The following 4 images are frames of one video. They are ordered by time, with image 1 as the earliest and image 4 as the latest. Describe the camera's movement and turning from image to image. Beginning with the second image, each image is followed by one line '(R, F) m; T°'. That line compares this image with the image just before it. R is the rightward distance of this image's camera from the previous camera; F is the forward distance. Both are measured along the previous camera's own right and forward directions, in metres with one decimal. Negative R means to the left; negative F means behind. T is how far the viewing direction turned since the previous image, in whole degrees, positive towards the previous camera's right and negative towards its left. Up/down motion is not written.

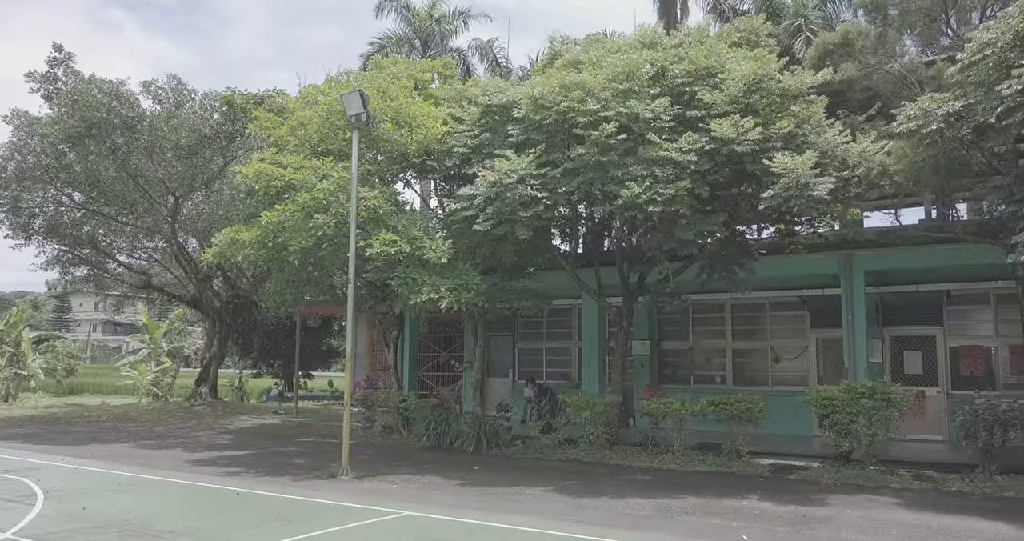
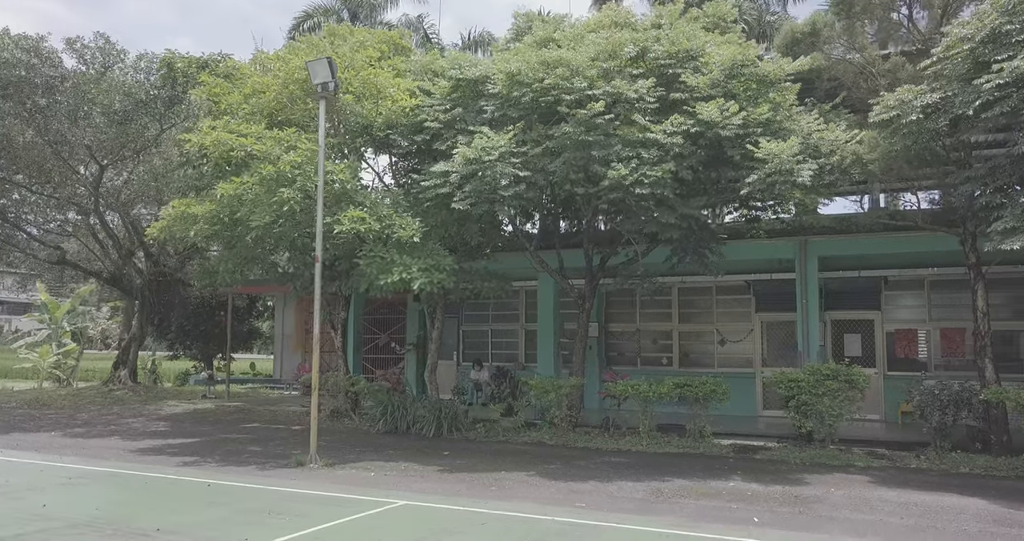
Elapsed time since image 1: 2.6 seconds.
(-1.0, +0.3) m; +7°
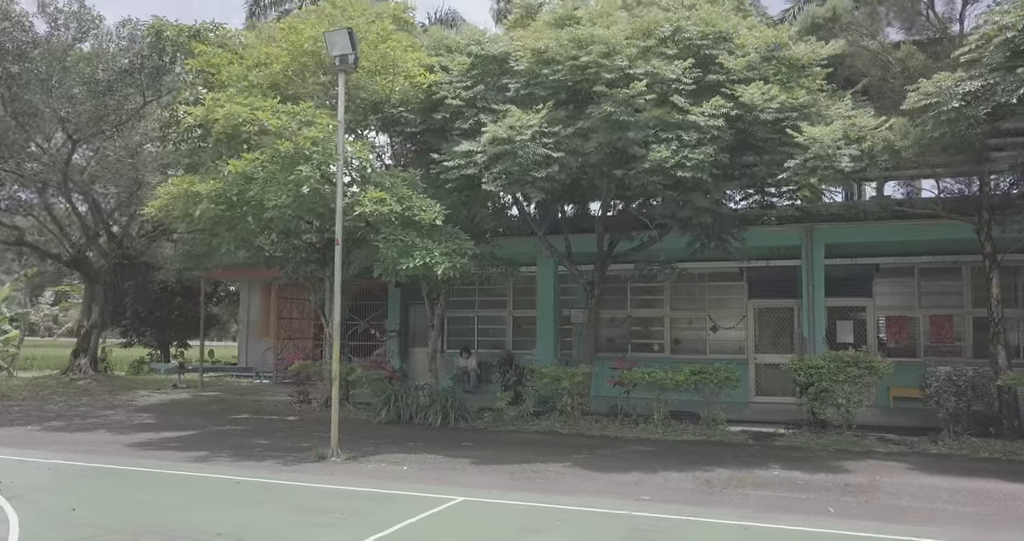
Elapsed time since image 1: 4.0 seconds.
(-1.2, +0.4) m; +4°
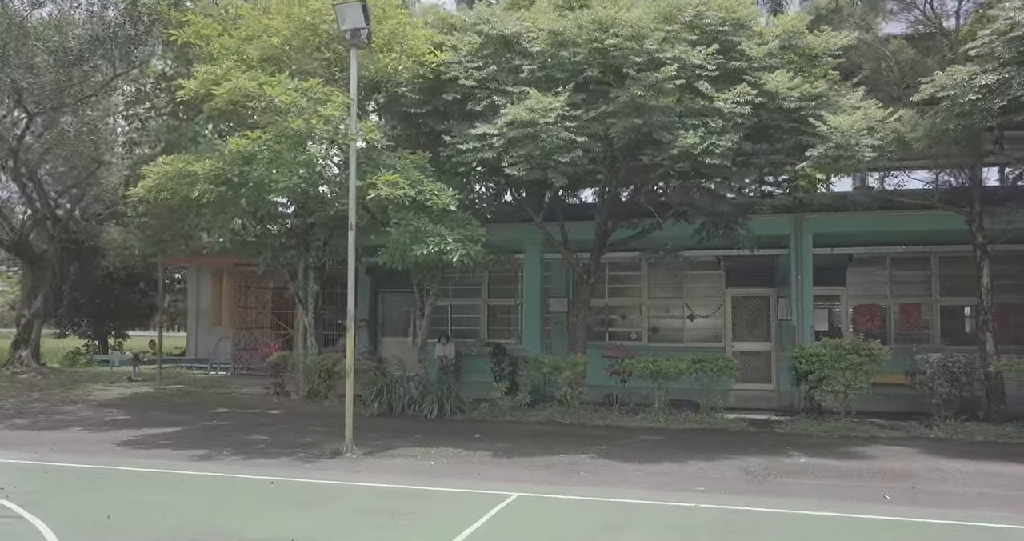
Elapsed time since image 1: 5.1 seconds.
(-1.2, +0.4) m; +5°
